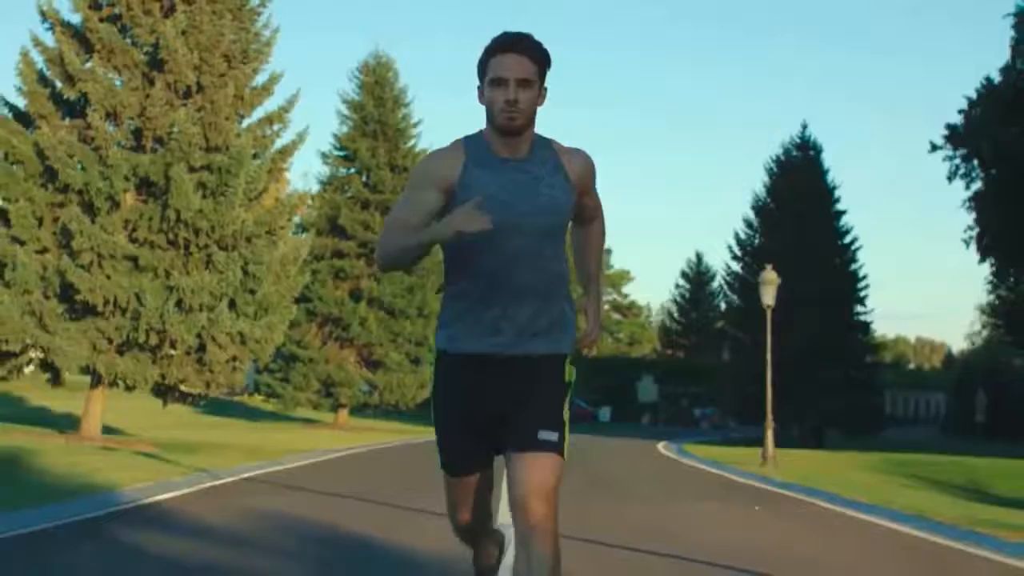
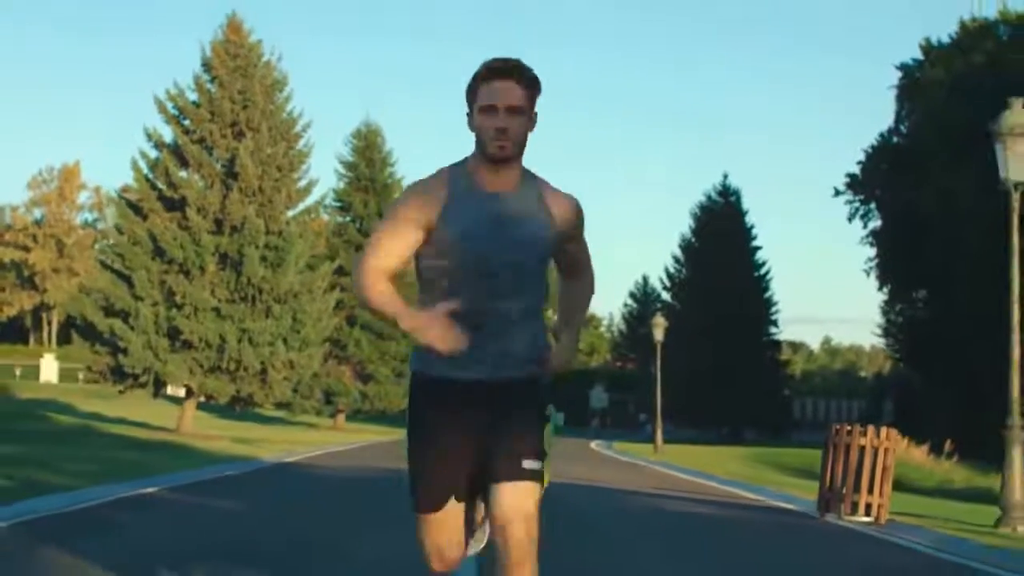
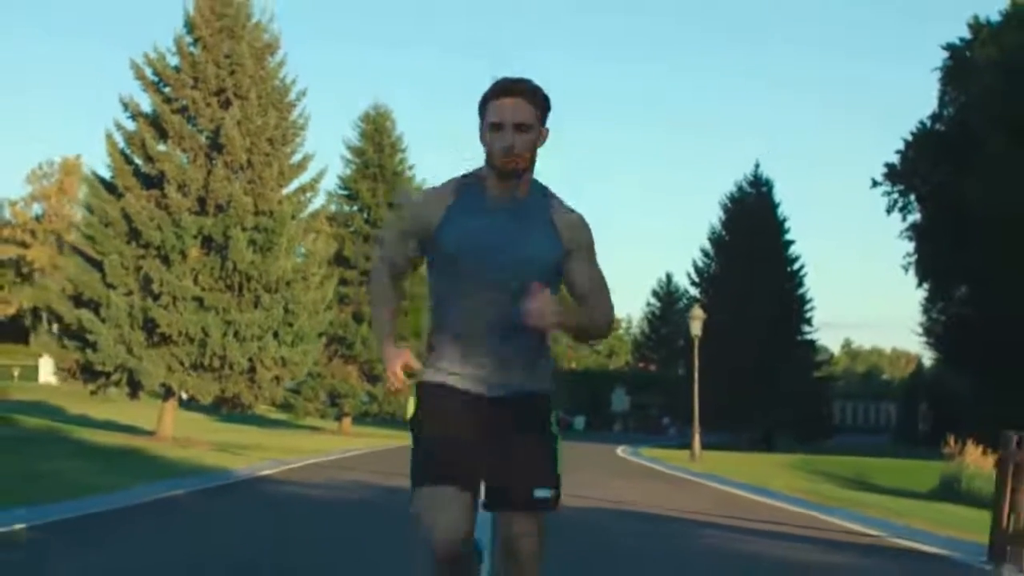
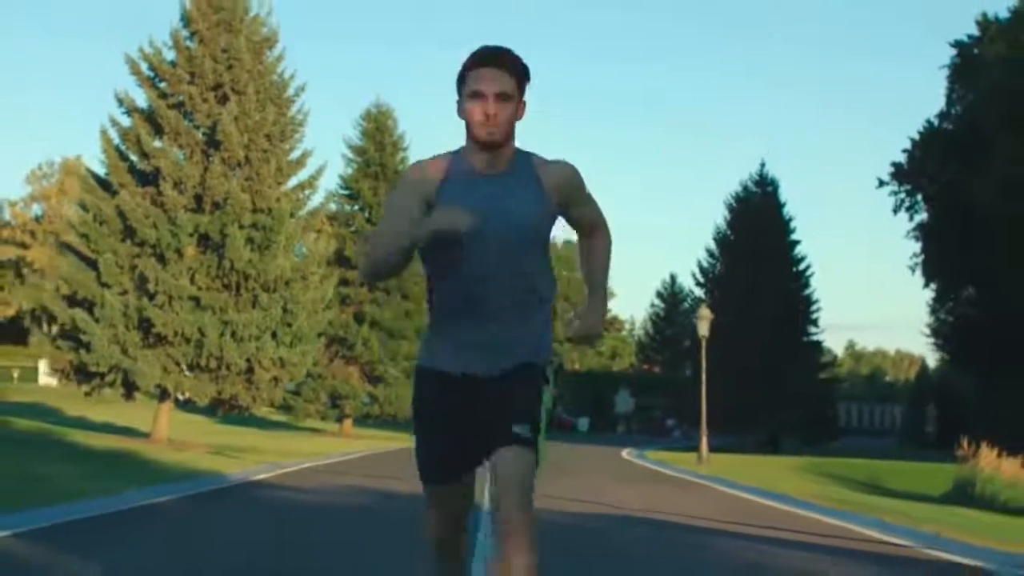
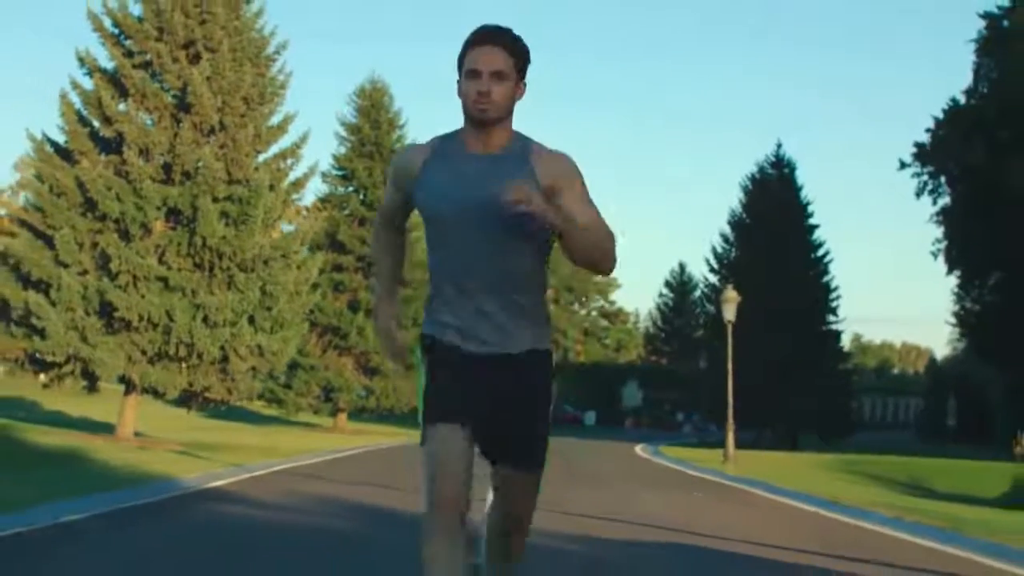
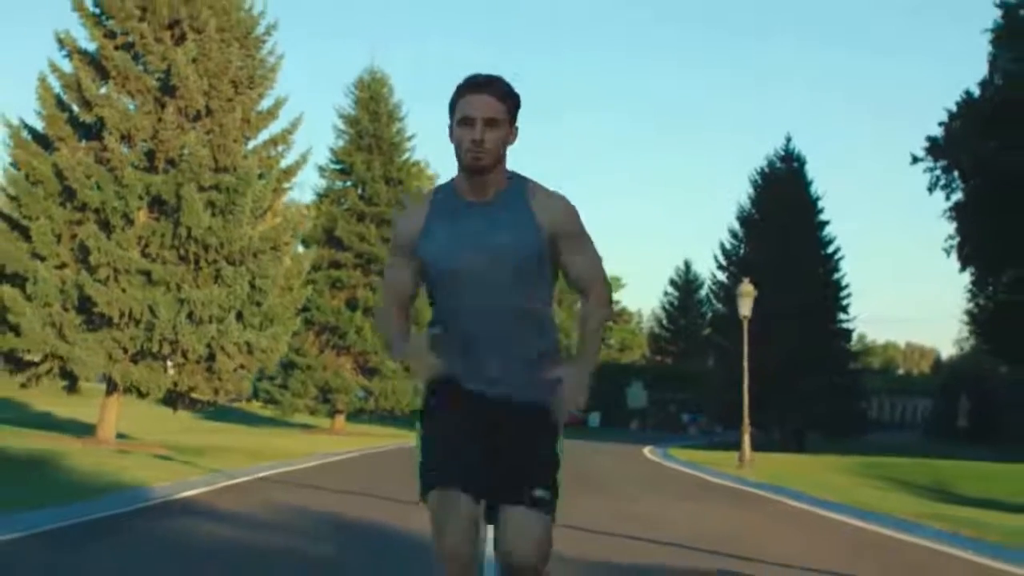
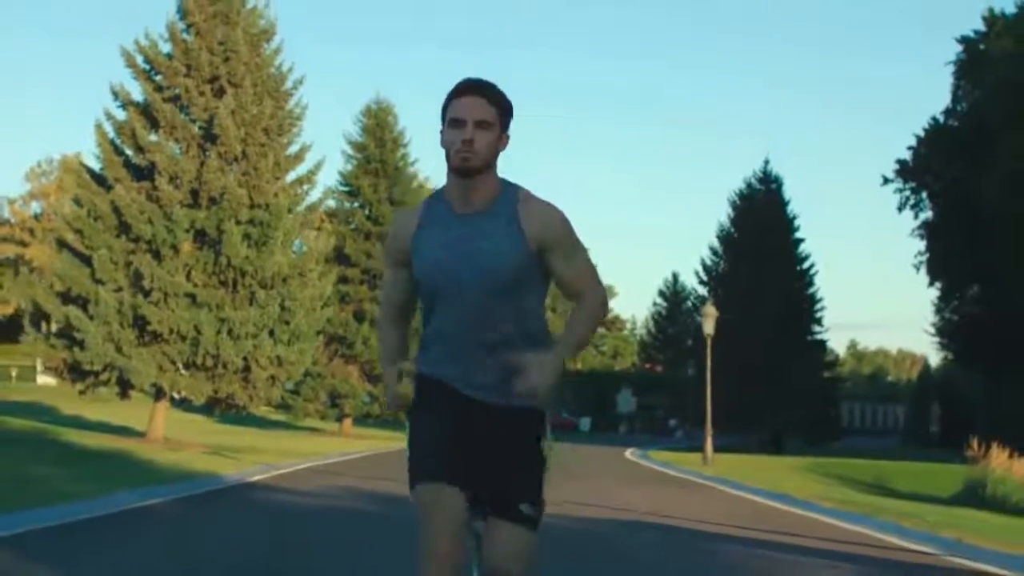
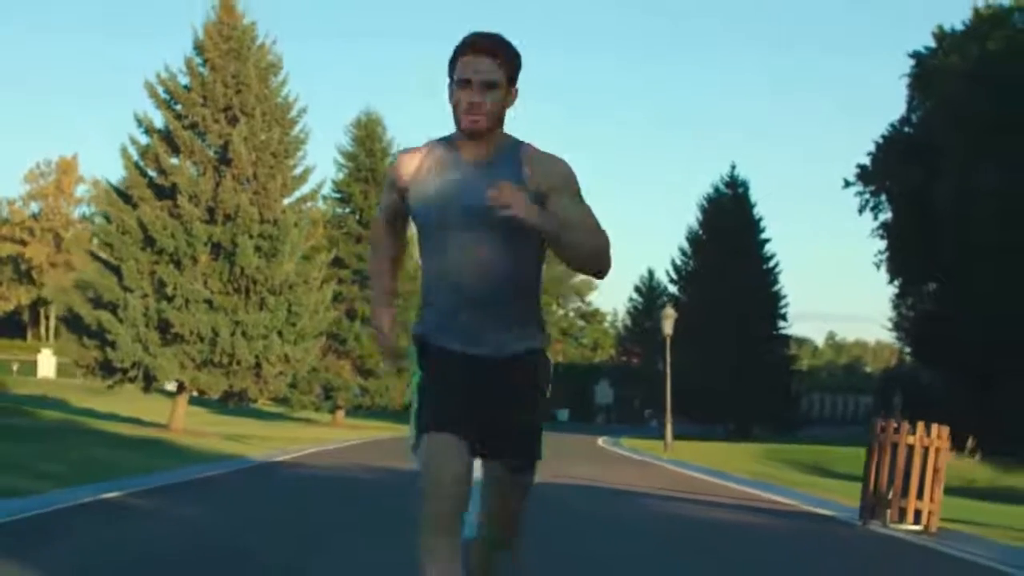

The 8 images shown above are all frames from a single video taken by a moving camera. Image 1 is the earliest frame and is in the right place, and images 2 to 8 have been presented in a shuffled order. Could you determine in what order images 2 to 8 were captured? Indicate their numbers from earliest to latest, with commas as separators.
6, 5, 7, 4, 3, 8, 2
